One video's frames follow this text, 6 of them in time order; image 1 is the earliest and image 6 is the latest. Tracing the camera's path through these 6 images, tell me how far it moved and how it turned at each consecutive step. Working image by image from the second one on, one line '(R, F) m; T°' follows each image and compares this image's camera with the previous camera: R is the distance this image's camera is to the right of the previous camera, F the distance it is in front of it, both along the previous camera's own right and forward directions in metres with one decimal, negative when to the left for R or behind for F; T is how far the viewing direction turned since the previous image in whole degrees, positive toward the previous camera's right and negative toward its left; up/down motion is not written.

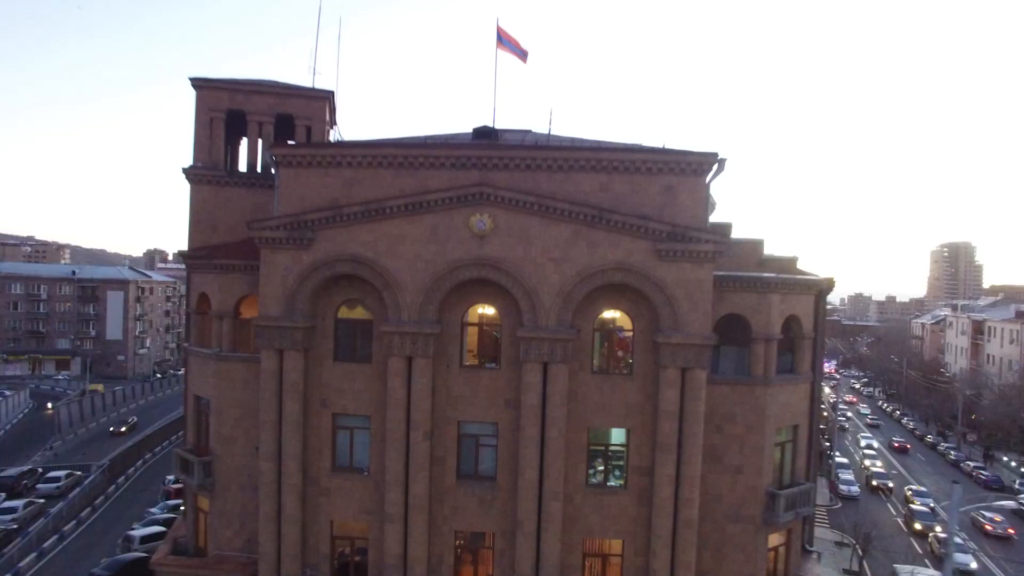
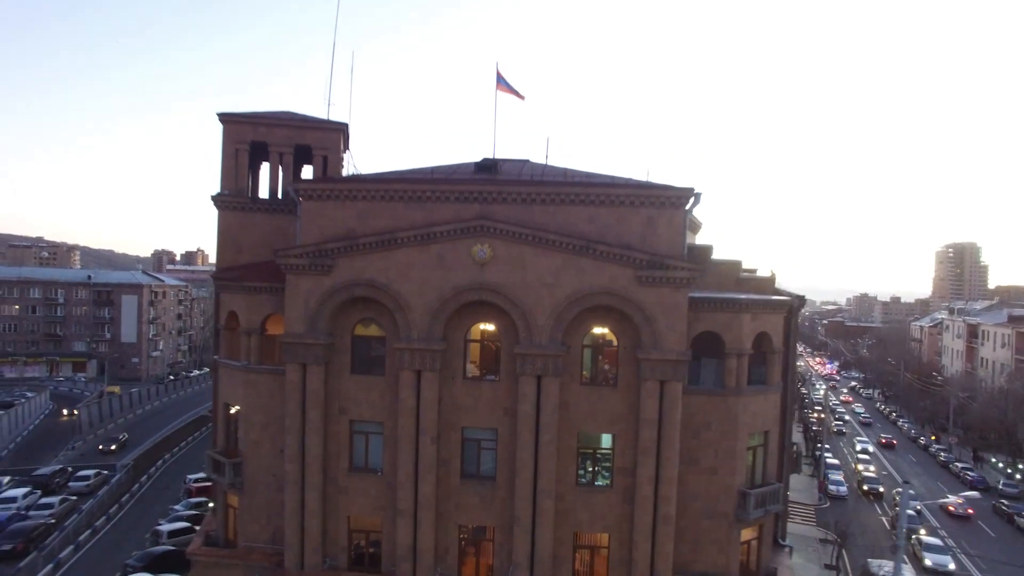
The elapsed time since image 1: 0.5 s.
(+0.2, -2.0) m; 0°
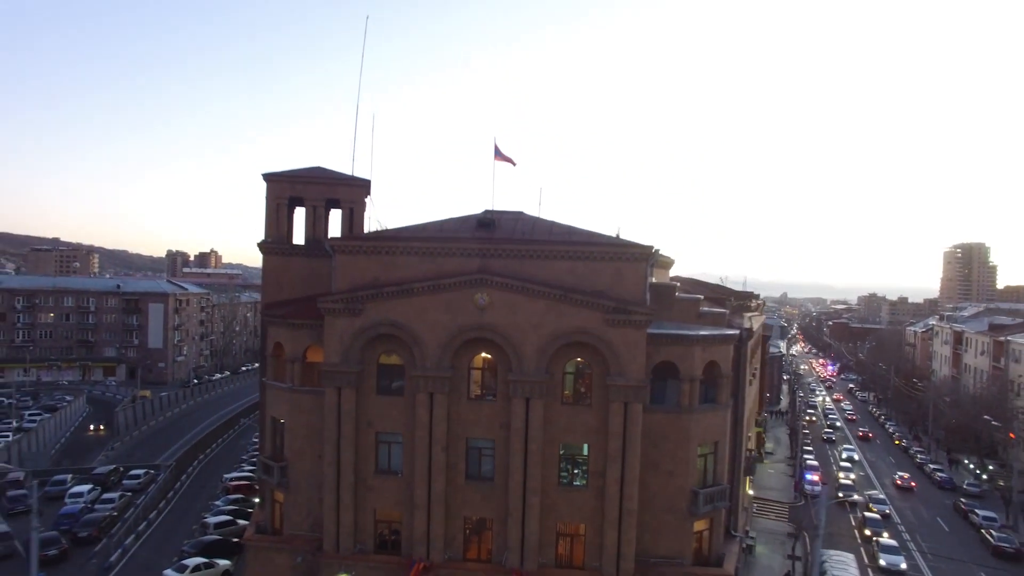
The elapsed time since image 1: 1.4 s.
(+0.5, -4.6) m; -1°
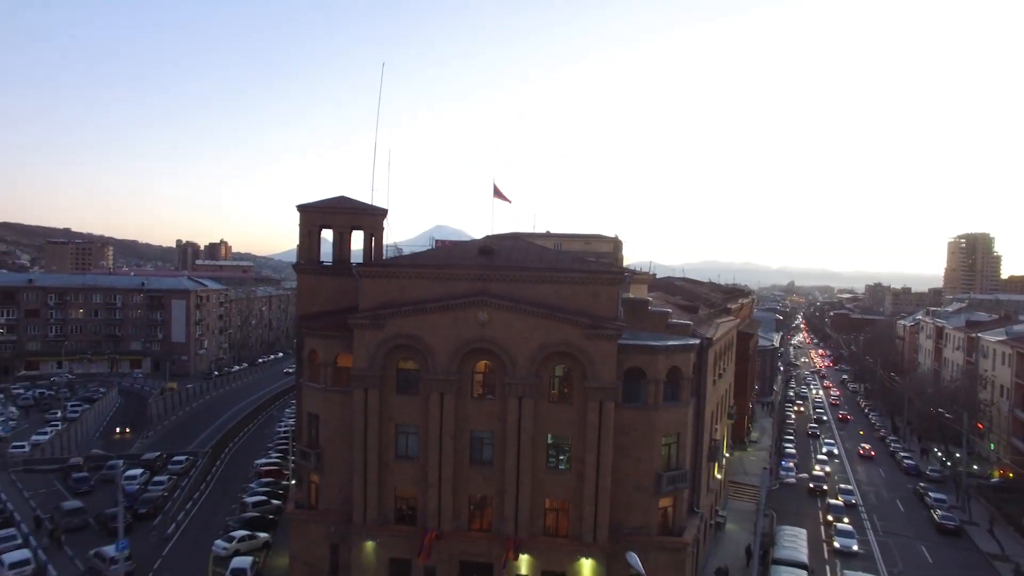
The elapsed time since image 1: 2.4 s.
(+0.5, -4.9) m; -1°
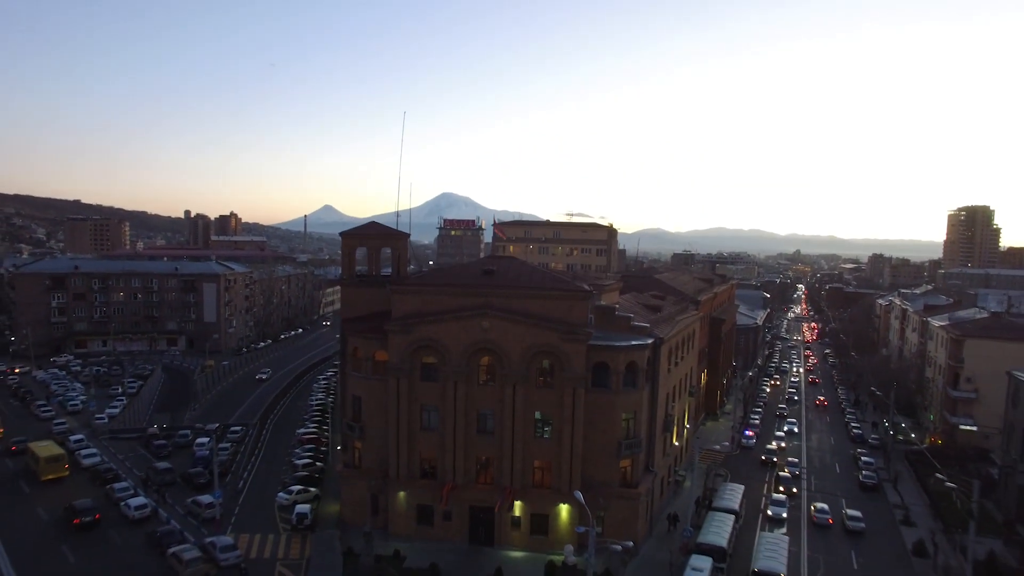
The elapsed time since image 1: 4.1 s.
(+0.6, -9.0) m; -1°
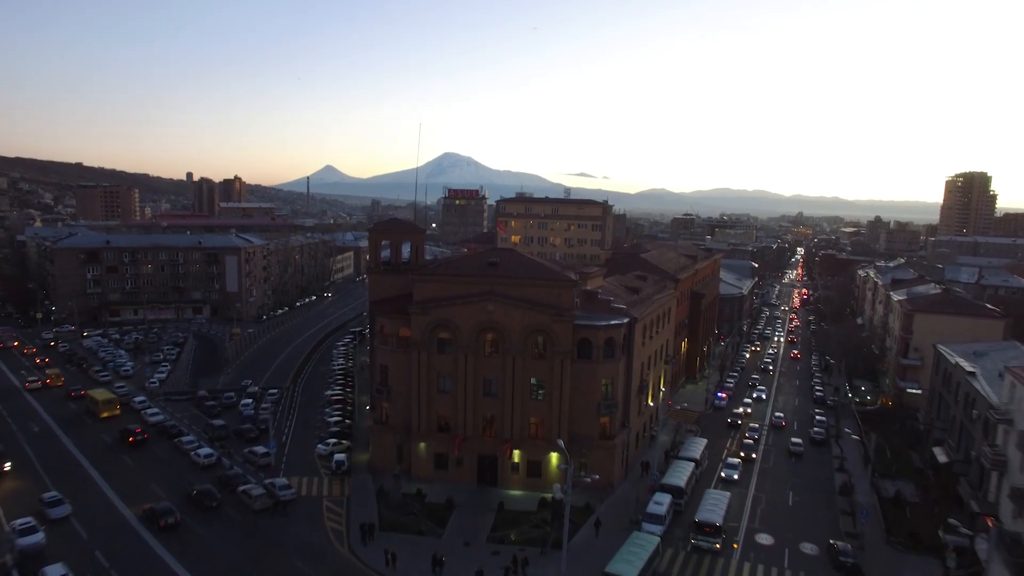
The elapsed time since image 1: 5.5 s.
(+0.1, -8.1) m; 0°
